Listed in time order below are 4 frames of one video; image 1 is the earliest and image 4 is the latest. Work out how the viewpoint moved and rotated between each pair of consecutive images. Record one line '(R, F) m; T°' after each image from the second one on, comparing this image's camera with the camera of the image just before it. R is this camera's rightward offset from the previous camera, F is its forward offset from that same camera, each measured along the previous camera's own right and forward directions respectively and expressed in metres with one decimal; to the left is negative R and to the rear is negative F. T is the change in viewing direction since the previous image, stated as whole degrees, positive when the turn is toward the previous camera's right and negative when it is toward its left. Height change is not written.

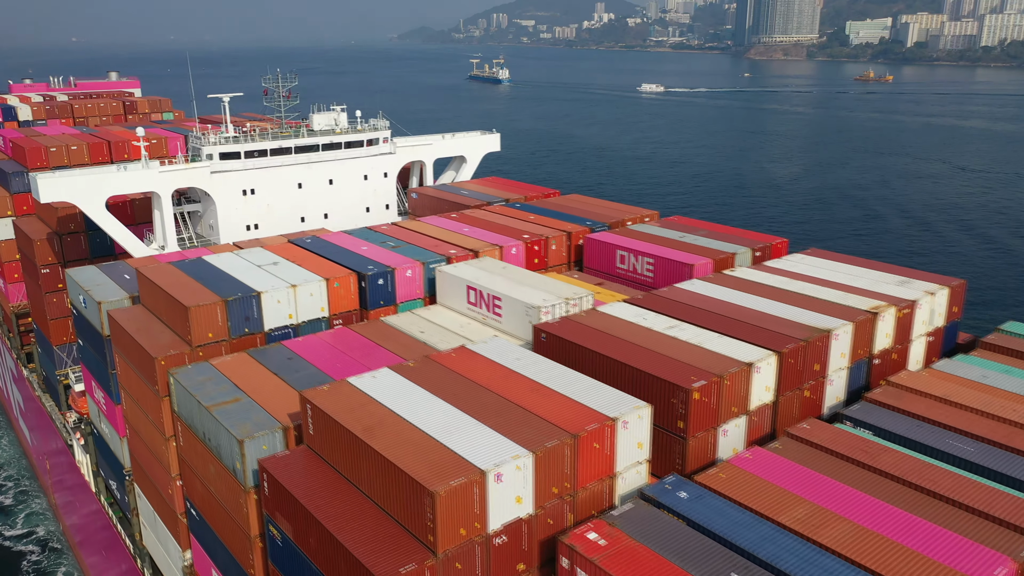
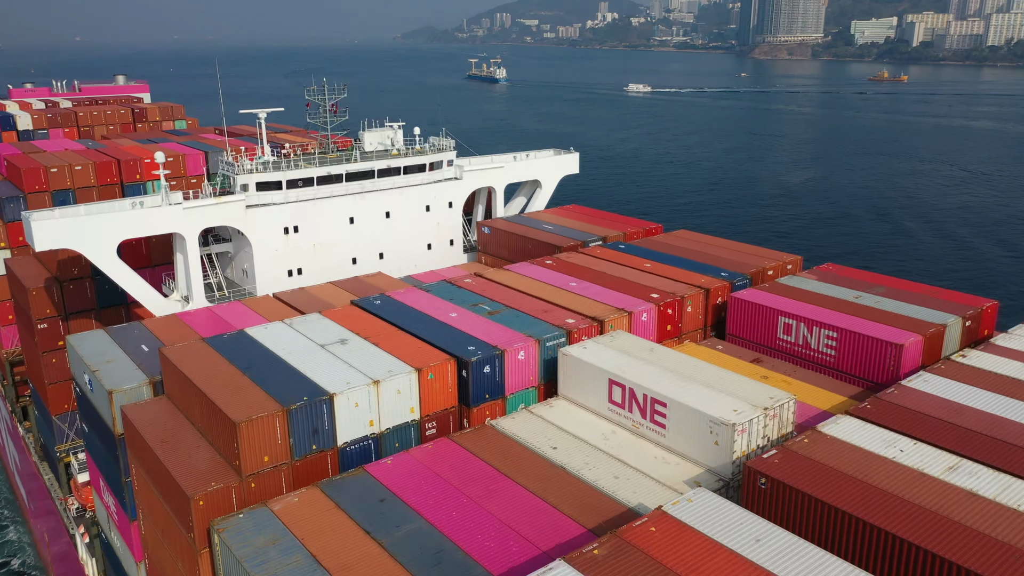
(-3.5, +6.0) m; 0°
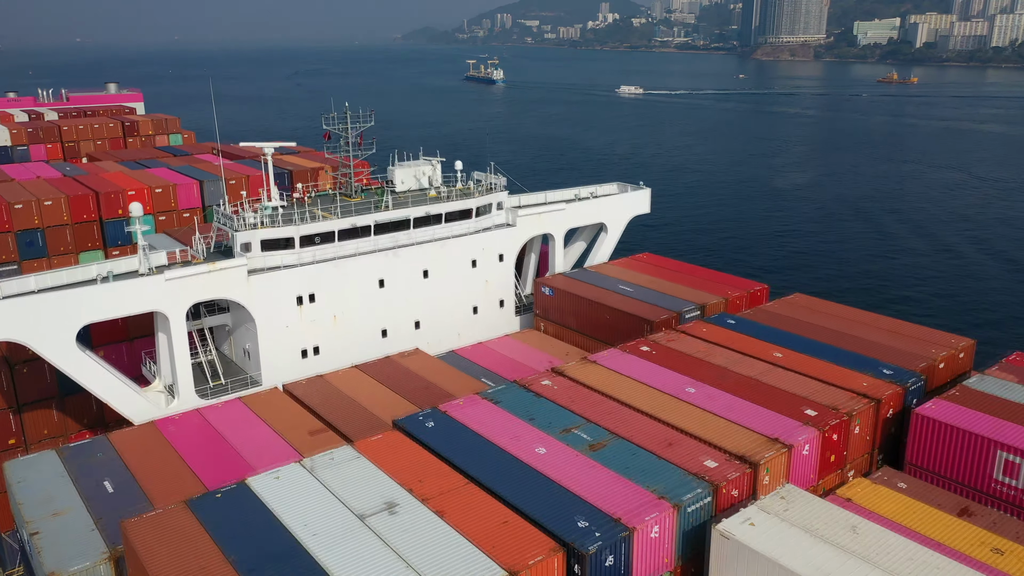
(-2.1, +5.8) m; 0°
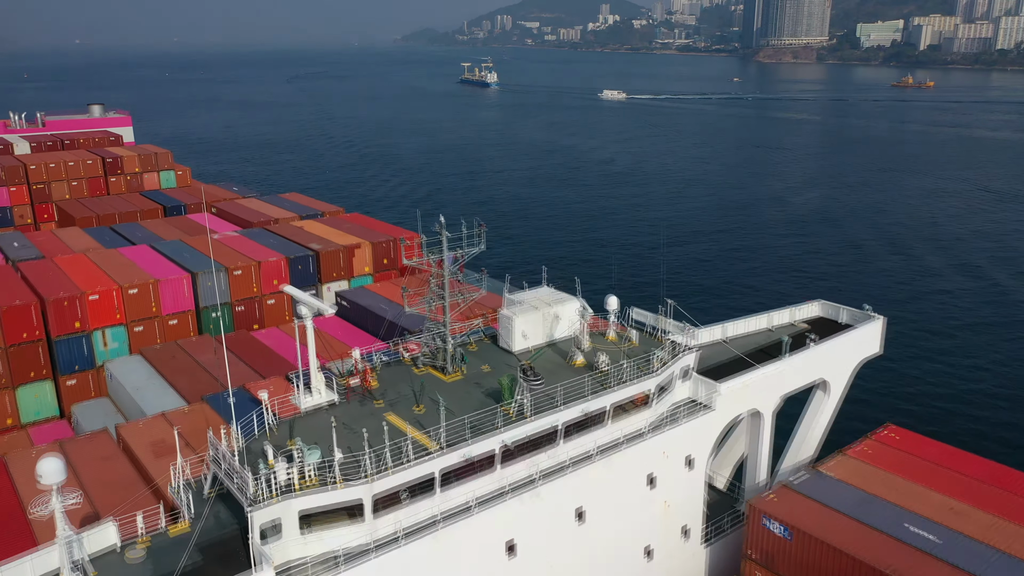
(-3.9, +9.7) m; 0°
